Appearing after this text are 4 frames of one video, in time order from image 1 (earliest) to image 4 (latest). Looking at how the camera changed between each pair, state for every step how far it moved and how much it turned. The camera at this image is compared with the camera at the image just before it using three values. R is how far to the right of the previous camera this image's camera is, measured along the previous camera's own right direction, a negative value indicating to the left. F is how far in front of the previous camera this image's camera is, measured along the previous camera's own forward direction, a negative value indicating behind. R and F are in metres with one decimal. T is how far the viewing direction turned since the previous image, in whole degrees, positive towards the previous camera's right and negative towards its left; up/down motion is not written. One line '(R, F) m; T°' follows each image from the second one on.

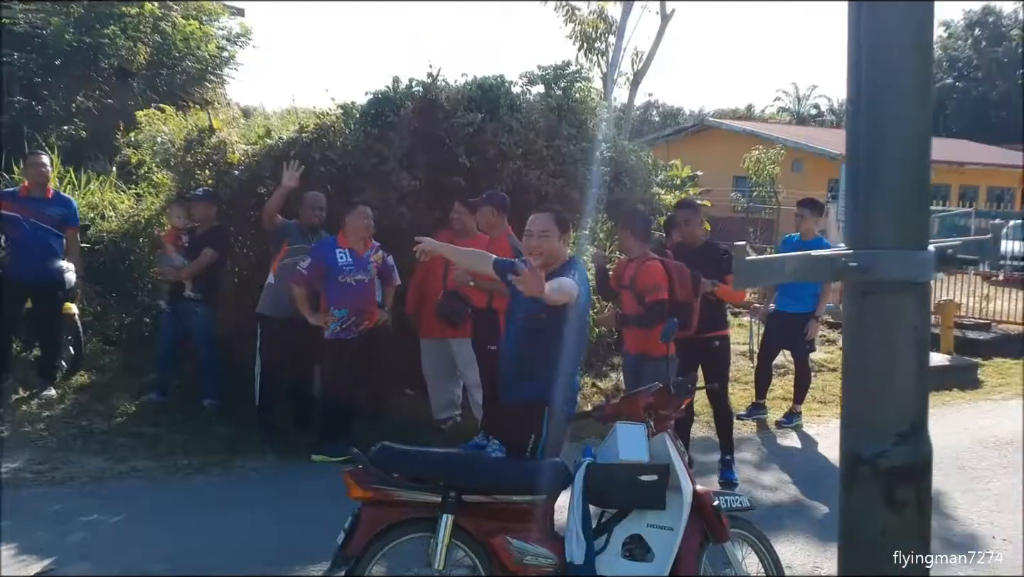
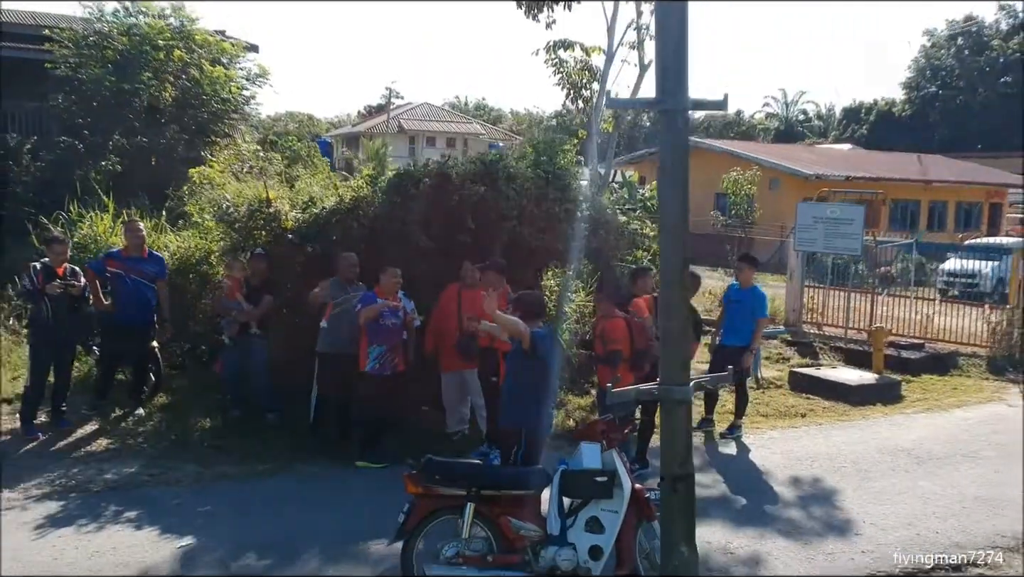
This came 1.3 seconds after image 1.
(0.0, -1.5) m; 0°
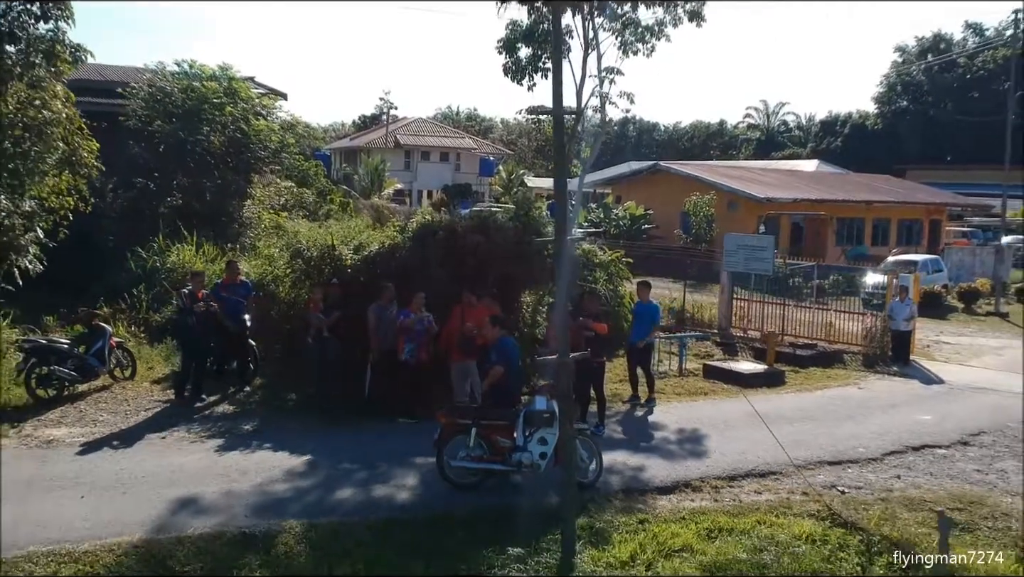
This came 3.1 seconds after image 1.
(0.0, -3.5) m; +1°
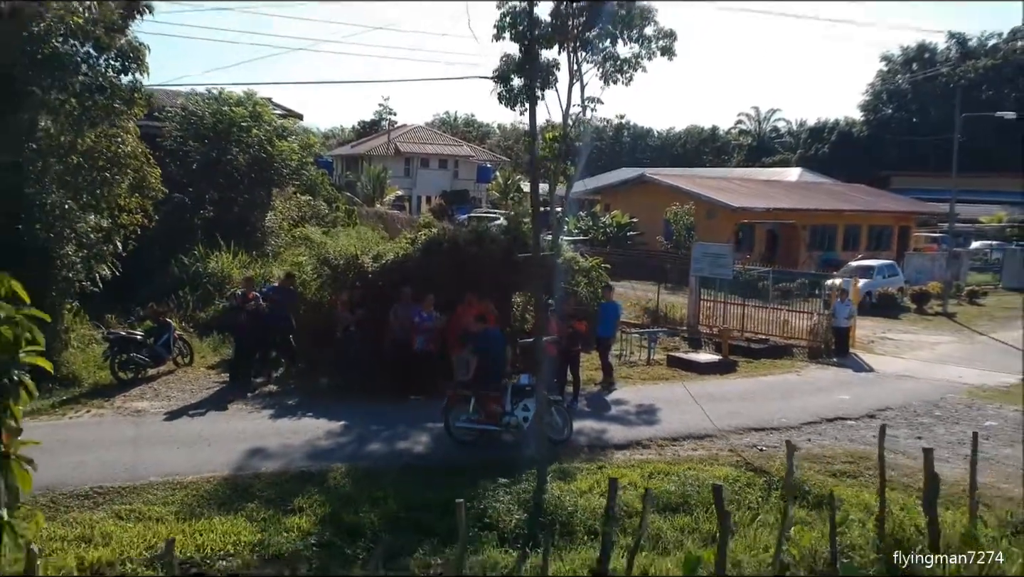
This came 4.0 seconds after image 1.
(+0.1, -2.4) m; 0°
